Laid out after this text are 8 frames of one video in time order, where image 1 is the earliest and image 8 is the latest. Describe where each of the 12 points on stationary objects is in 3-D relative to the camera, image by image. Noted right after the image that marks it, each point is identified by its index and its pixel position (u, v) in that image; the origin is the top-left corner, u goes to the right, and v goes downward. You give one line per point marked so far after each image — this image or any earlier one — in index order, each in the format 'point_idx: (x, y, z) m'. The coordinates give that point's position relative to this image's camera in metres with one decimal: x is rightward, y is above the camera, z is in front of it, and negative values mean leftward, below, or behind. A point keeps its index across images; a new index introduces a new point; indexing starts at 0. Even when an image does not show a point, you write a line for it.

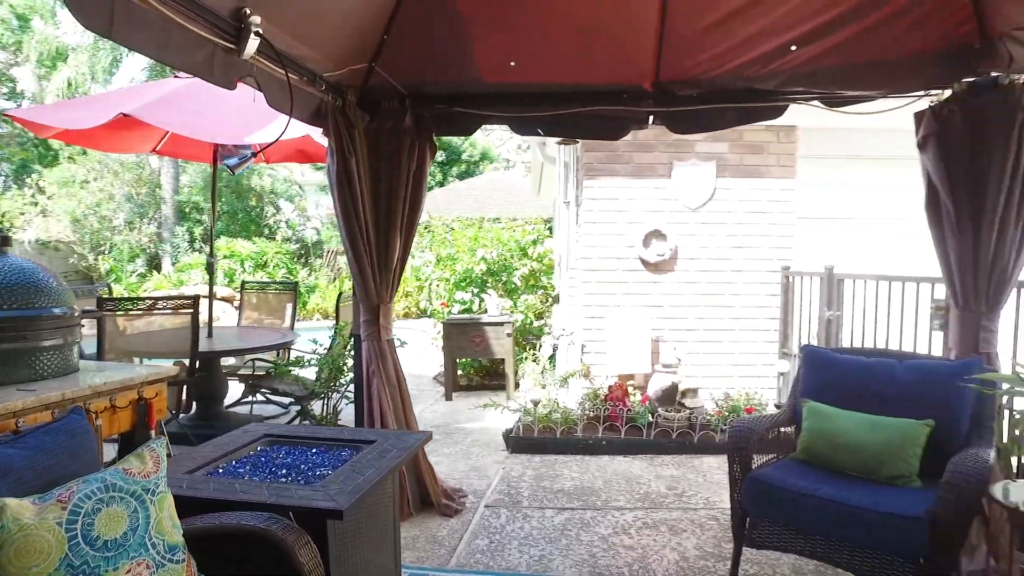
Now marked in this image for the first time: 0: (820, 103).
0: (+1.3, +0.8, +2.8) m
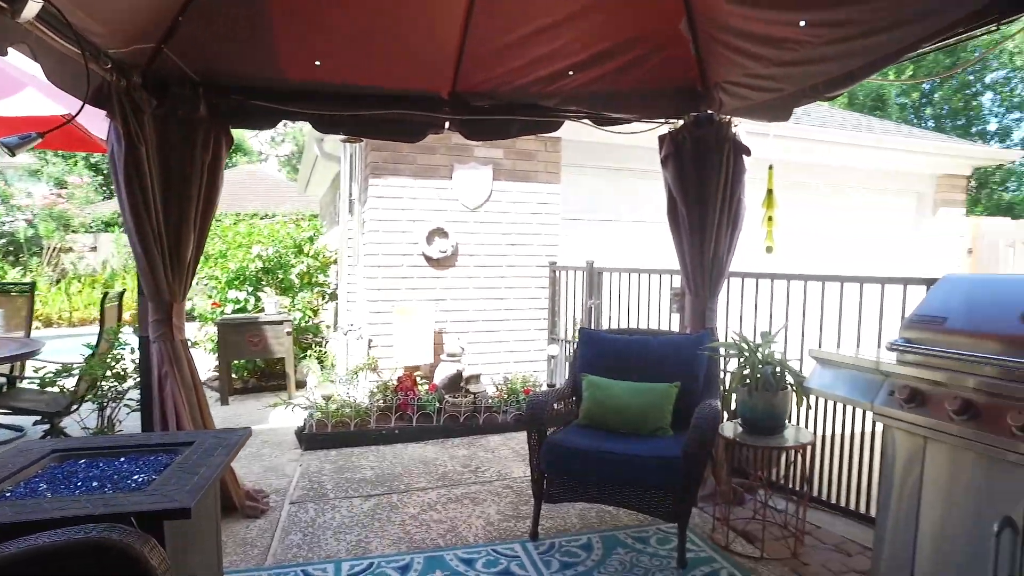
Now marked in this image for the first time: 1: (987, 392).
0: (+0.4, +0.8, +3.3) m
1: (+1.2, -0.3, +1.7) m
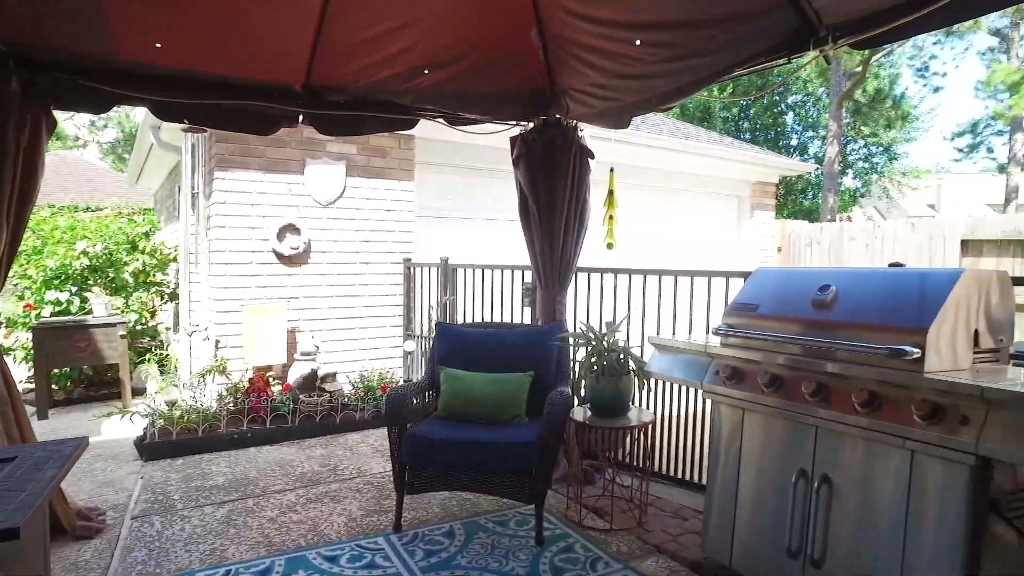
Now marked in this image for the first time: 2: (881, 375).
0: (-0.3, +0.8, +3.4) m
1: (+0.8, -0.2, +2.0) m
2: (+1.0, -0.2, +1.8) m
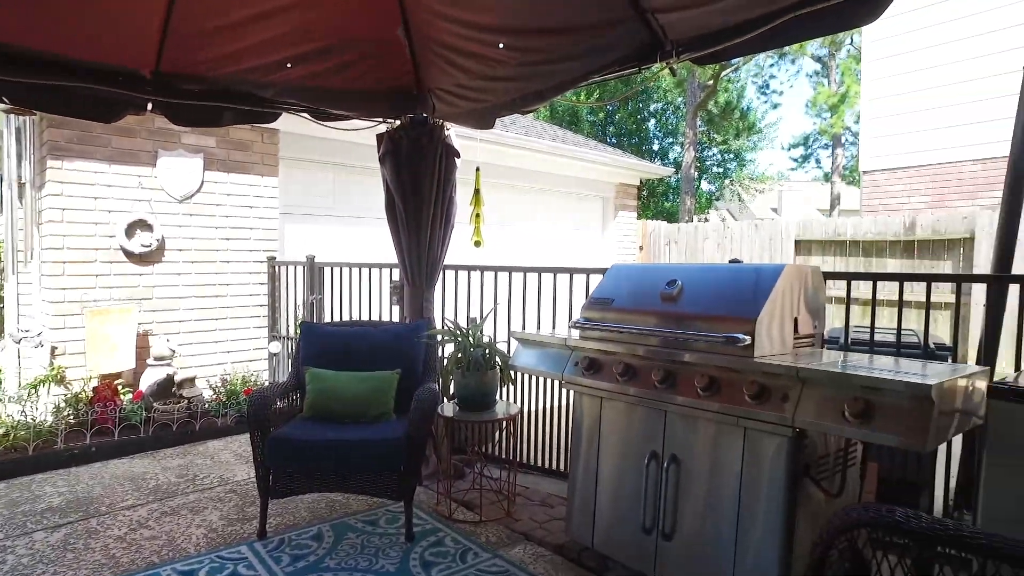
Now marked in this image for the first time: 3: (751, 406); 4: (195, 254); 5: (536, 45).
0: (-1.0, +0.8, +3.3) m
1: (+0.4, -0.2, +2.2) m
2: (+0.6, -0.2, +2.0) m
3: (+0.6, -0.3, +1.9) m
4: (-2.0, +0.2, +4.4) m
5: (+0.1, +0.9, +2.4) m
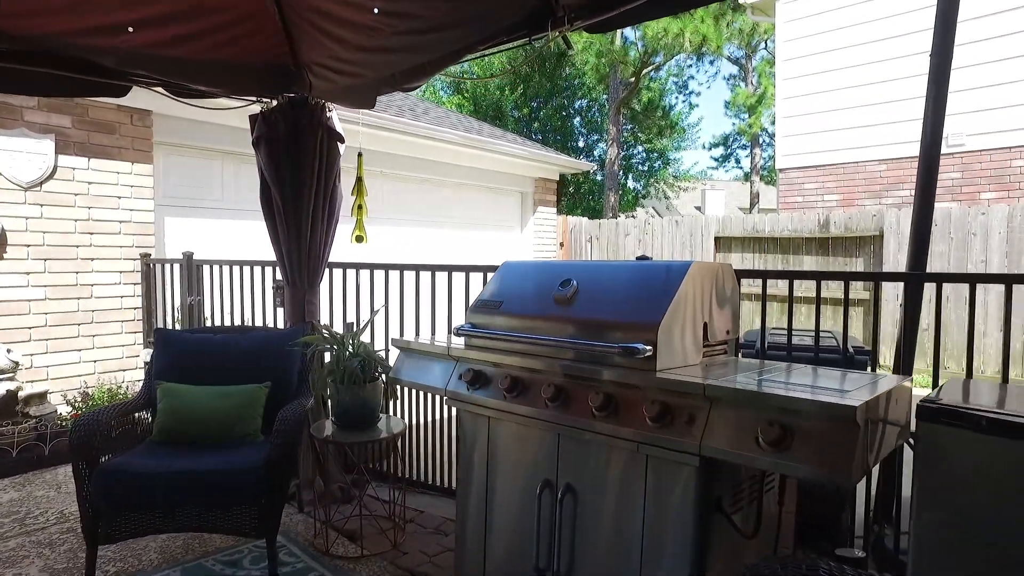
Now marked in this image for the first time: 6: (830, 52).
0: (-1.5, +0.8, +2.9) m
1: (+0.1, -0.2, +1.9) m
2: (+0.3, -0.2, +1.7) m
3: (+0.3, -0.3, +1.6) m
4: (-2.6, +0.2, +3.8) m
5: (-0.3, +0.9, +2.1) m
6: (+3.0, +2.2, +6.3) m
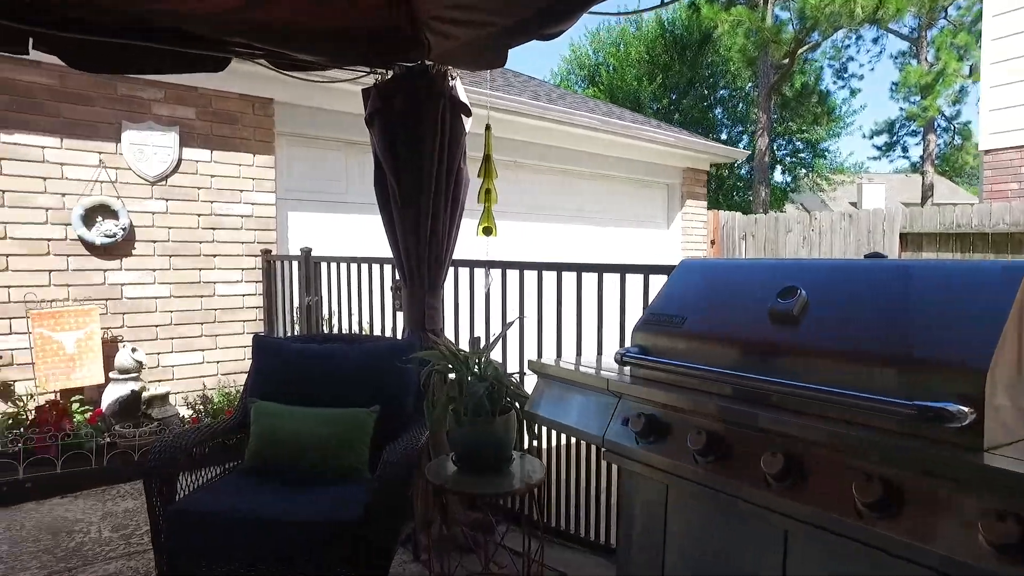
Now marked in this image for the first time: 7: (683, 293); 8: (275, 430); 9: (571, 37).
0: (-0.9, +0.8, +2.5) m
1: (+0.4, -0.2, +1.3) m
2: (+0.6, -0.2, +1.0) m
3: (+0.6, -0.3, +0.9) m
4: (-1.8, +0.2, +3.7) m
5: (+0.1, +0.8, +1.5) m
6: (+4.1, +2.1, +5.1) m
7: (+0.4, 0.0, +1.5) m
8: (-0.7, -0.4, +2.1) m
9: (+1.6, +6.9, +18.7) m
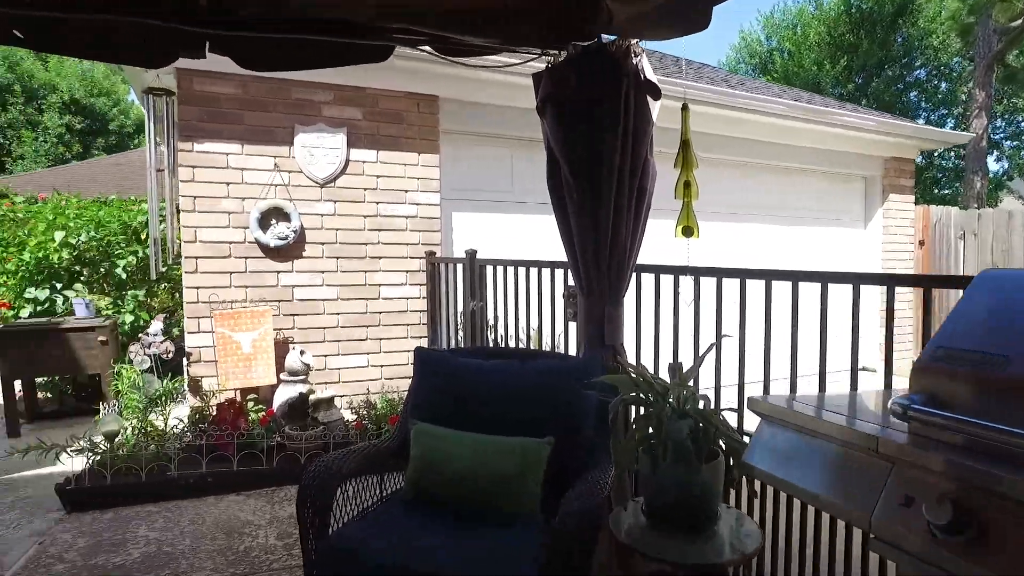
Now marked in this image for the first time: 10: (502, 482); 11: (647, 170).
0: (-0.2, +0.8, +2.3) m
1: (+0.7, -0.3, +0.8) m
2: (+0.8, -0.3, +0.5) m
3: (+0.8, -0.4, +0.4) m
4: (-0.9, +0.2, +3.6) m
5: (+0.5, +0.8, +1.1) m
6: (+5.2, +2.1, +3.7) m
7: (+0.8, -0.1, +1.1) m
8: (-0.2, -0.5, +1.9) m
9: (+5.9, +6.8, +17.5) m
10: (0.0, -0.5, +1.8) m
11: (+0.5, +0.4, +2.3) m
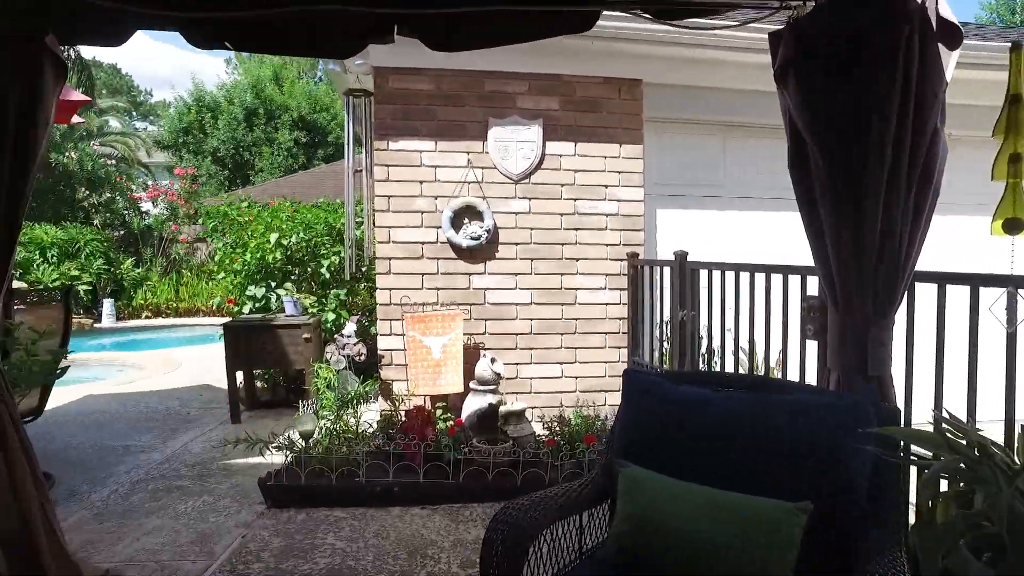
0: (+0.4, +0.8, +1.9) m
1: (+0.9, -0.3, +0.2) m
2: (+0.9, -0.3, -0.1) m
3: (+0.9, -0.4, -0.2) m
4: (+0.1, +0.2, +3.4) m
5: (+0.8, +0.8, +0.6) m
6: (+6.1, +1.9, +1.8) m
7: (+1.1, -0.1, +0.4) m
8: (+0.3, -0.5, +1.5) m
9: (+10.5, +6.5, +14.9) m
10: (+0.5, -0.5, +1.3) m
11: (+1.1, +0.4, +1.7) m
